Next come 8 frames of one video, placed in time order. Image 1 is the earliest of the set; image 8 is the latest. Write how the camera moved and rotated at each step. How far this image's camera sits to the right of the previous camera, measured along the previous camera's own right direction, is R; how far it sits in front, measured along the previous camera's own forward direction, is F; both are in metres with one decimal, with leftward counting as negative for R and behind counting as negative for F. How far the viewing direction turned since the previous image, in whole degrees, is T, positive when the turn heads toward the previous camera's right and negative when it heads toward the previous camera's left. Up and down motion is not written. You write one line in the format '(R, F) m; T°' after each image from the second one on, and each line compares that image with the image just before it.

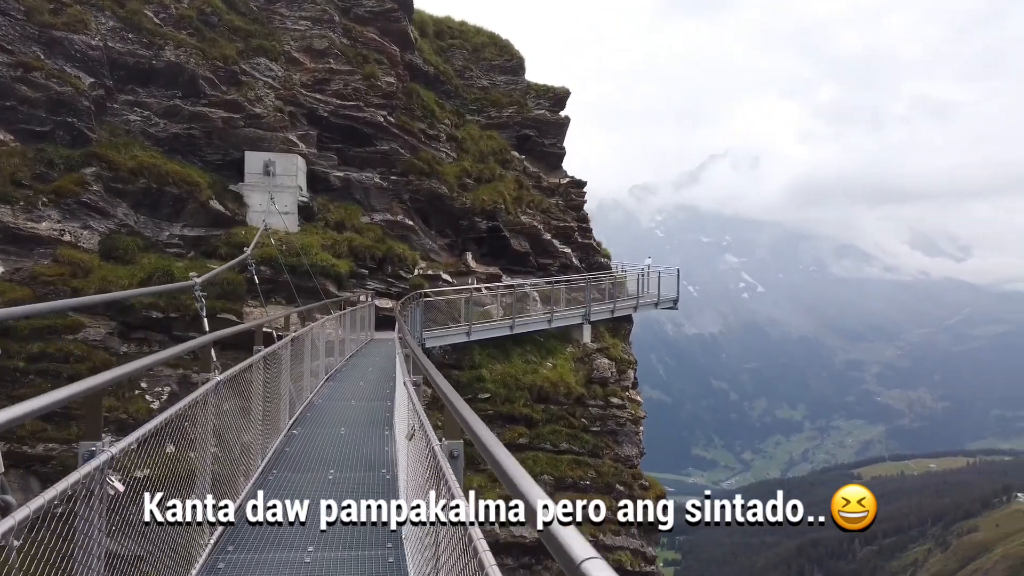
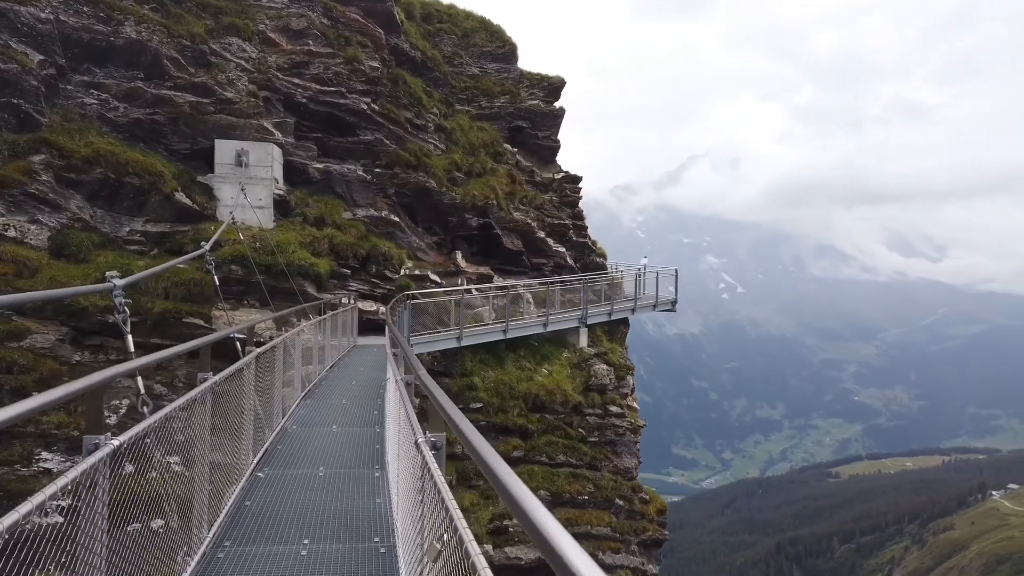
(-0.4, +1.3) m; +2°
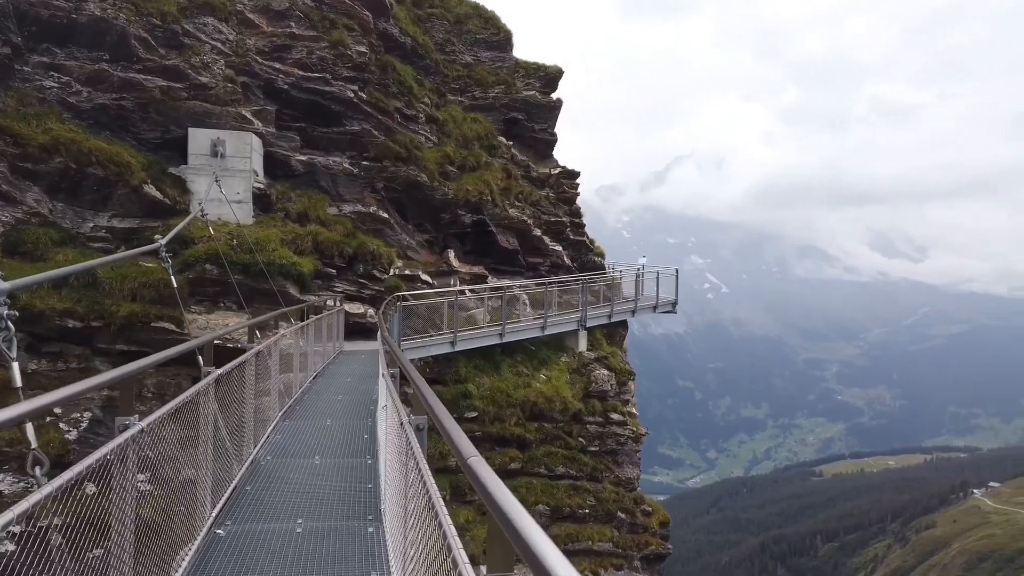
(-0.3, +1.1) m; +1°
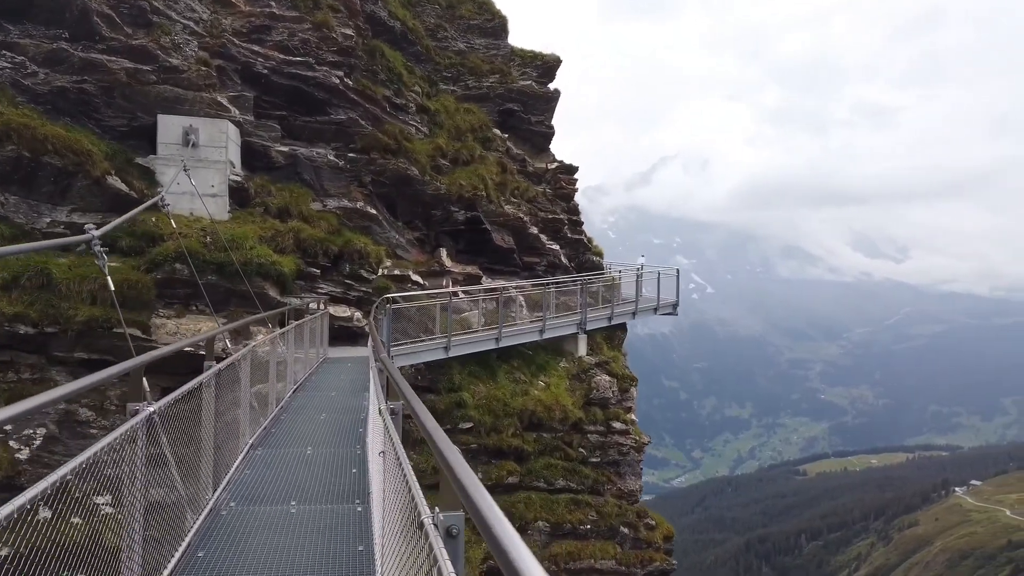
(-0.3, +1.1) m; +1°
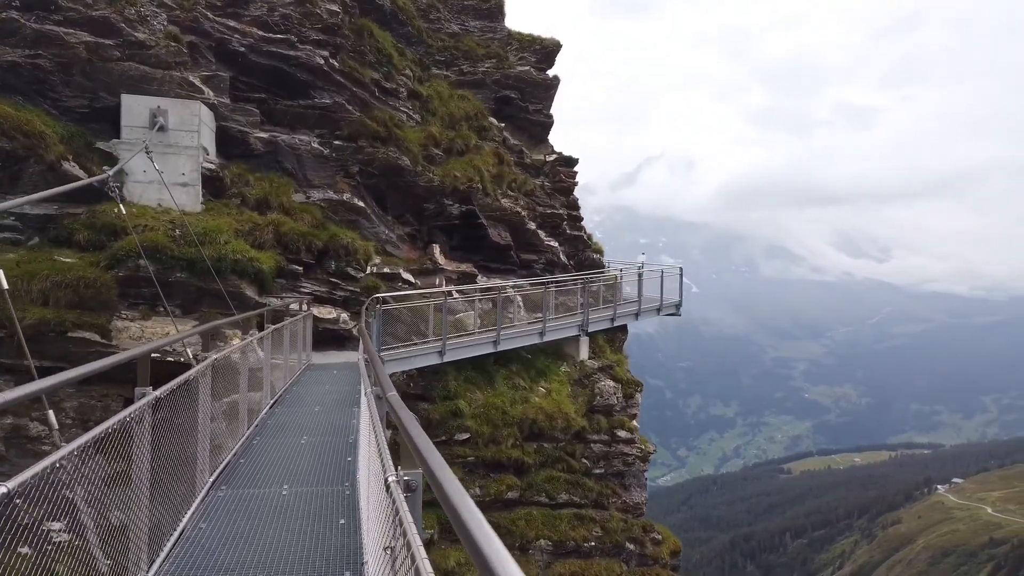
(-0.3, +1.2) m; +1°
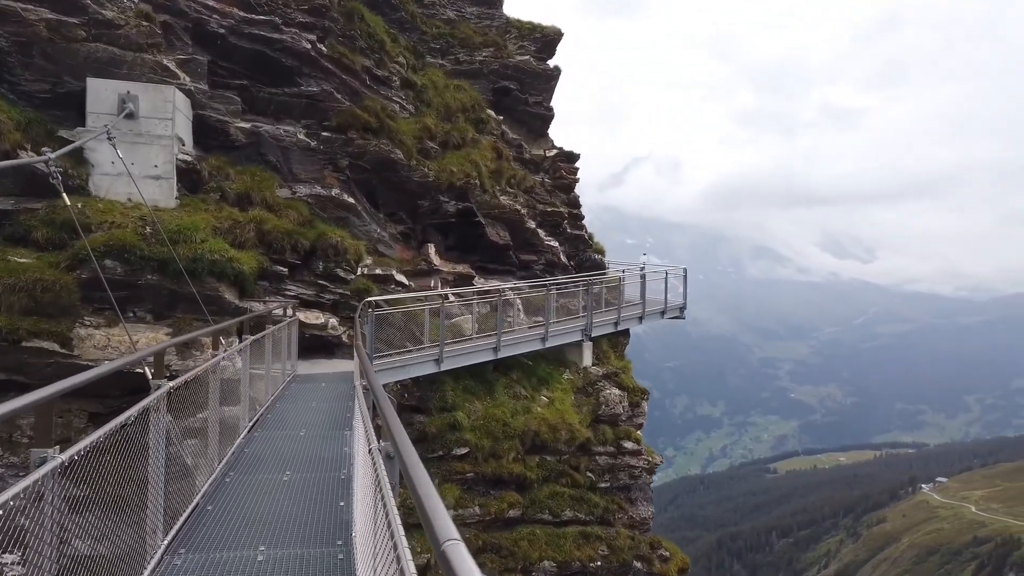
(-0.3, +1.0) m; +1°
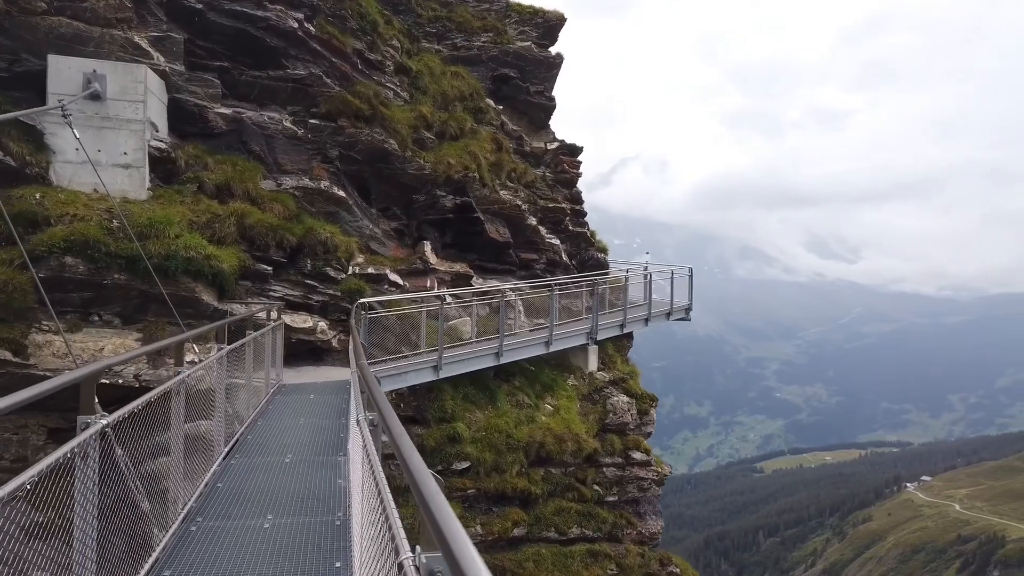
(-0.4, +1.0) m; +1°
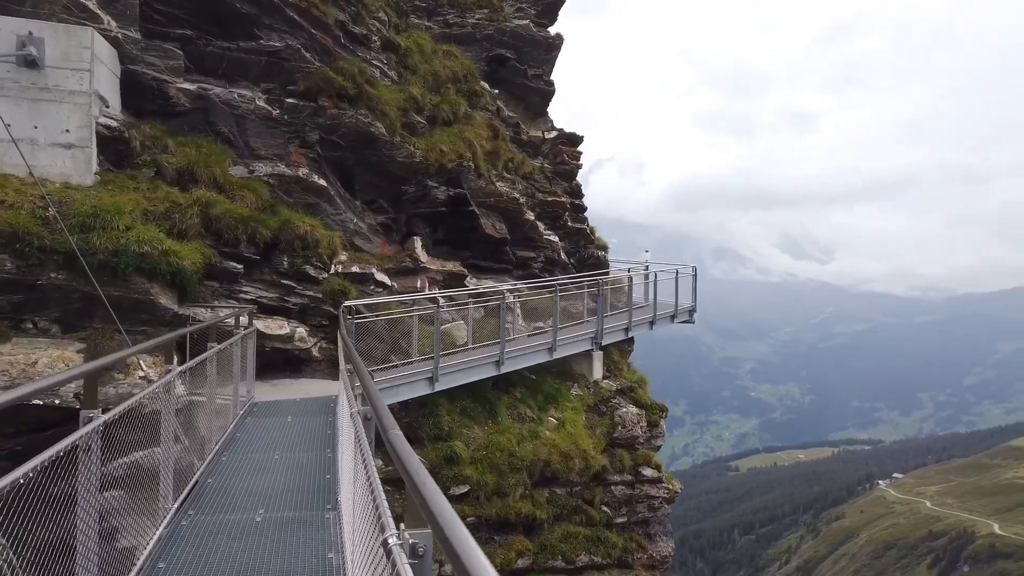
(-0.5, +1.3) m; +2°
